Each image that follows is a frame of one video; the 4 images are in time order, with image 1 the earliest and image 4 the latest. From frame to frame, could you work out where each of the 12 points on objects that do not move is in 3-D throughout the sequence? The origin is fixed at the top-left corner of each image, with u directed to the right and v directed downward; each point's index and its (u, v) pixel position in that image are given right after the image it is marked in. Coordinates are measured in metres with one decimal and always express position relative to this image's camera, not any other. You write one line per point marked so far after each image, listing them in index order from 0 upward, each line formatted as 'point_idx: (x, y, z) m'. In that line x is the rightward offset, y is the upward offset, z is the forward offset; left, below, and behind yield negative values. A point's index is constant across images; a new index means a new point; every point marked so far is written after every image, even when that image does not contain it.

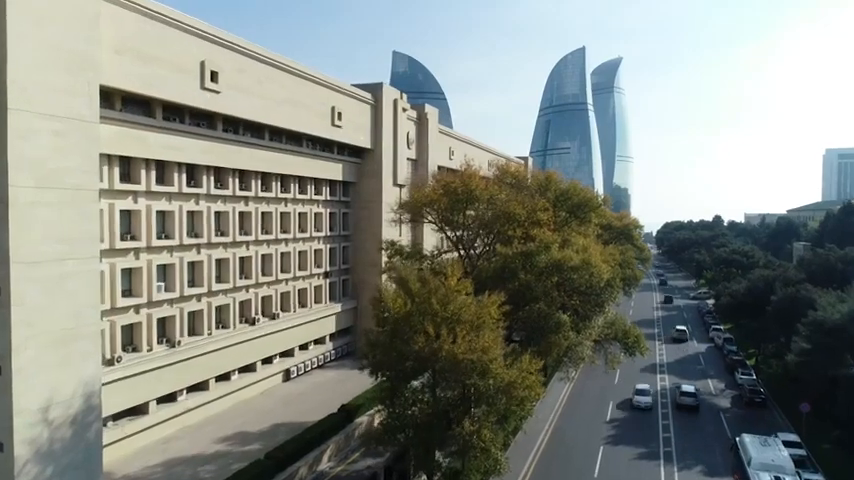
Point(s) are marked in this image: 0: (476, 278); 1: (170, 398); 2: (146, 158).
0: (+1.4, -1.1, +18.1) m
1: (-7.3, -4.5, +18.0) m
2: (-7.3, +2.1, +16.5) m
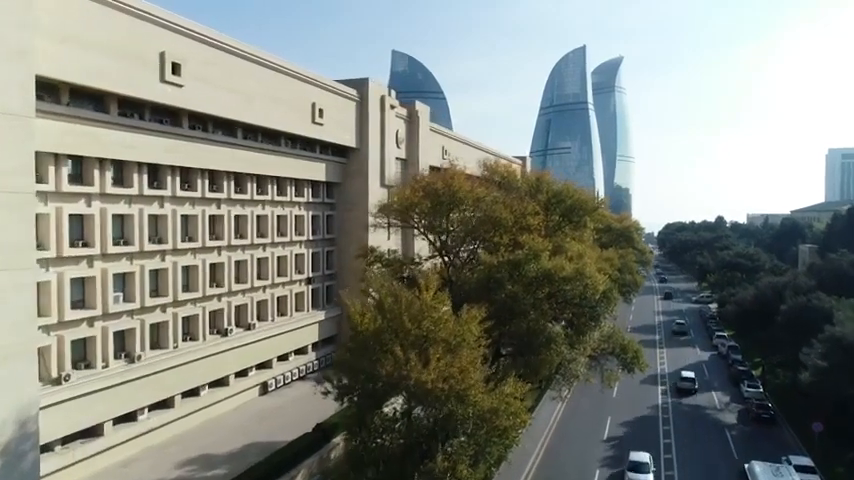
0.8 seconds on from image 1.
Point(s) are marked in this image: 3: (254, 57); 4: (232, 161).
0: (+0.9, -1.3, +16.7) m
1: (-7.8, -4.6, +16.6) m
2: (-7.7, +2.0, +15.1) m
3: (-5.4, +5.7, +19.7) m
4: (-6.1, +2.4, +19.7) m
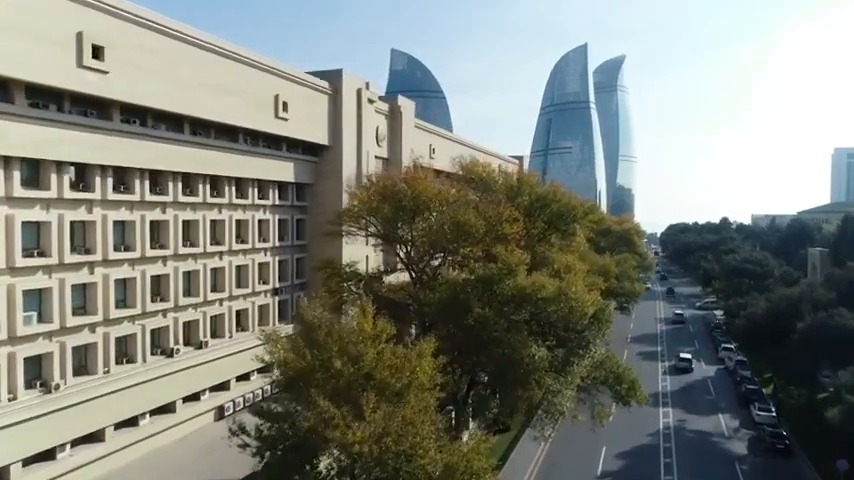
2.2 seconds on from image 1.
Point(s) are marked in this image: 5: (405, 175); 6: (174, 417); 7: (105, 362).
0: (+0.1, -1.5, +14.4) m
1: (-8.6, -4.9, +14.4) m
2: (-8.6, +1.7, +12.9) m
3: (-6.2, +5.4, +17.5) m
4: (-6.9, +2.2, +17.5) m
5: (-0.6, +1.8, +17.5) m
6: (-7.1, -5.0, +17.8) m
7: (-7.9, -3.0, +15.7) m
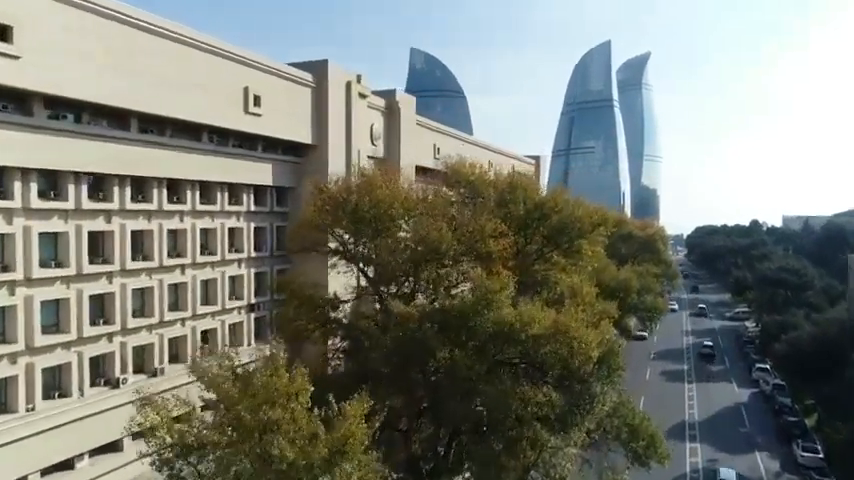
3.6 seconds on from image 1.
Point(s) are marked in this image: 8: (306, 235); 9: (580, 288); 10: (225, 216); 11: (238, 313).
0: (-0.4, -1.8, +11.9) m
1: (-9.1, -5.2, +12.2) m
2: (-9.1, +1.4, +10.6) m
3: (-6.6, +5.1, +15.1) m
4: (-7.2, +1.9, +15.2) m
5: (-0.9, +1.5, +15.0) m
6: (-7.5, -5.3, +15.5) m
7: (-8.4, -3.3, +13.4) m
8: (-2.3, +0.3, +14.5) m
9: (+3.1, -0.9, +13.1) m
10: (-6.0, +0.7, +18.8) m
11: (-5.8, -2.2, +19.4) m
